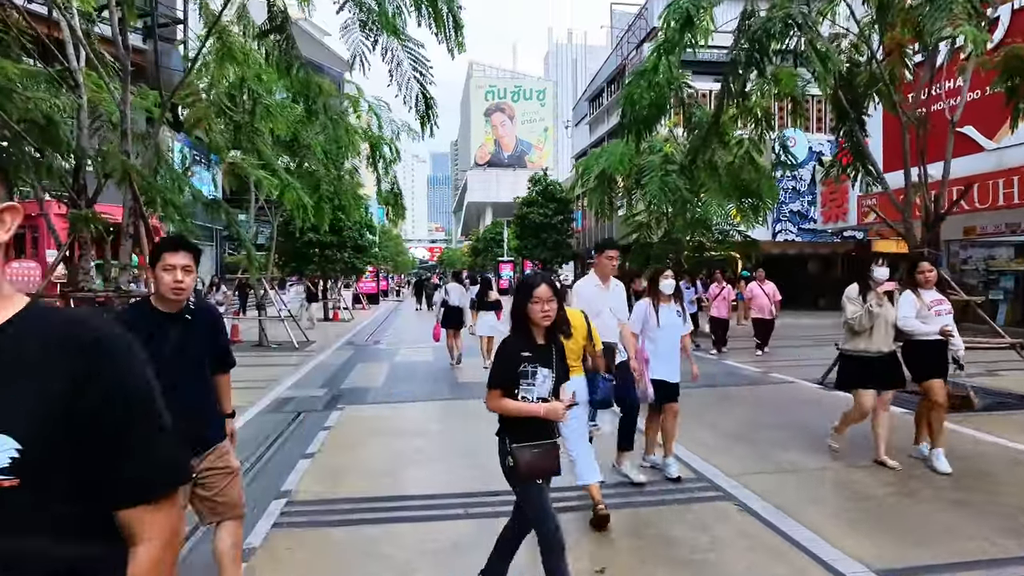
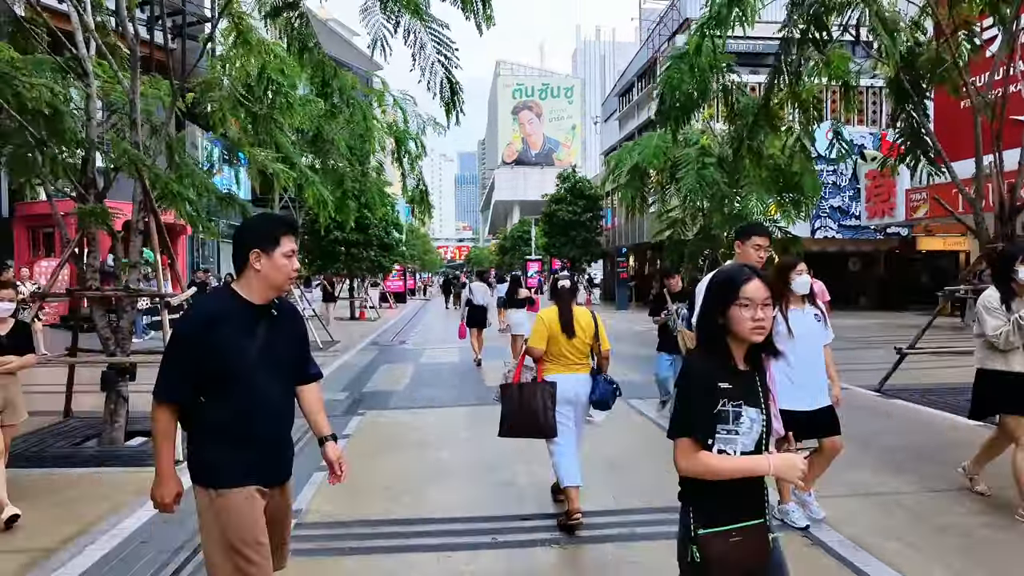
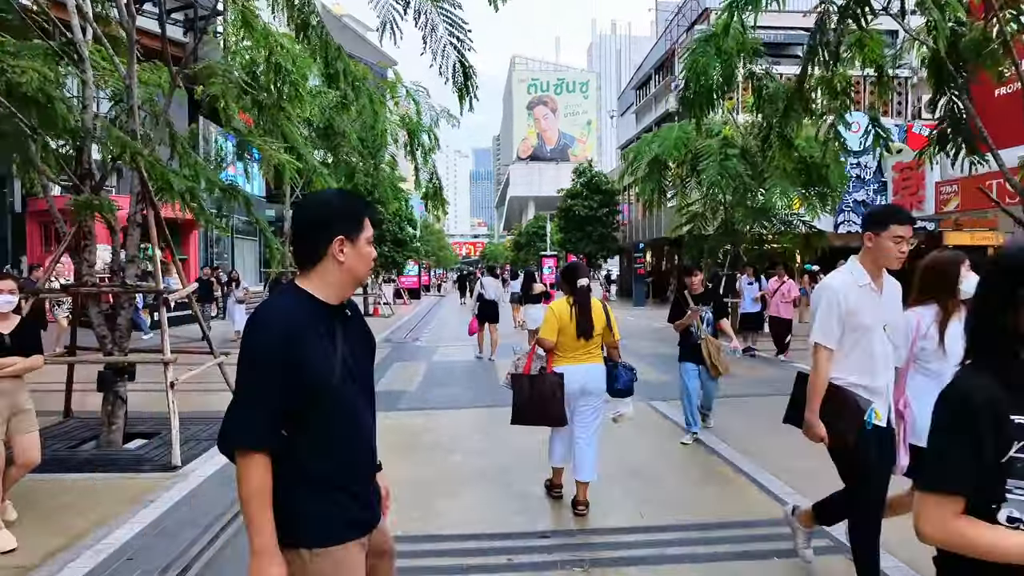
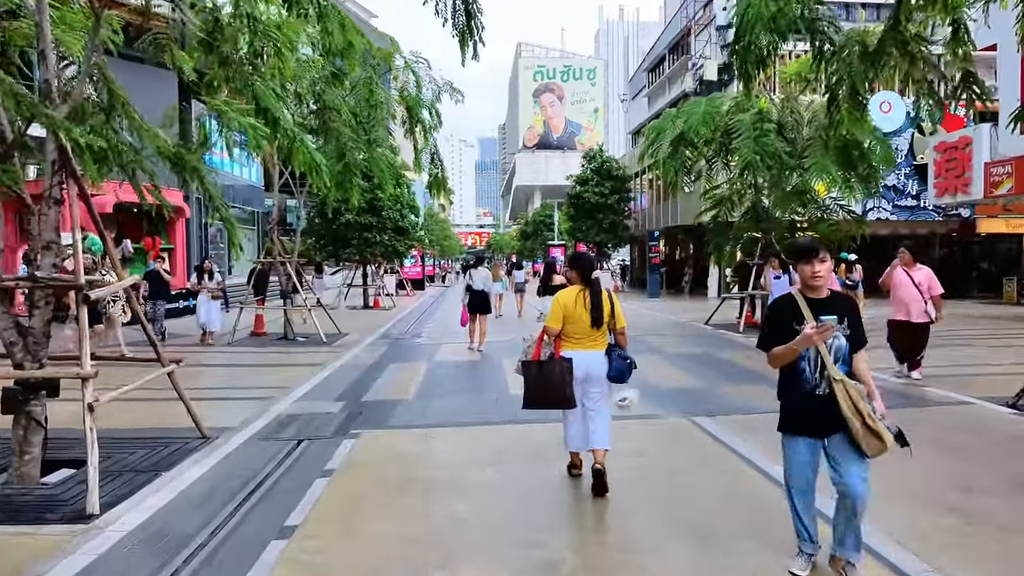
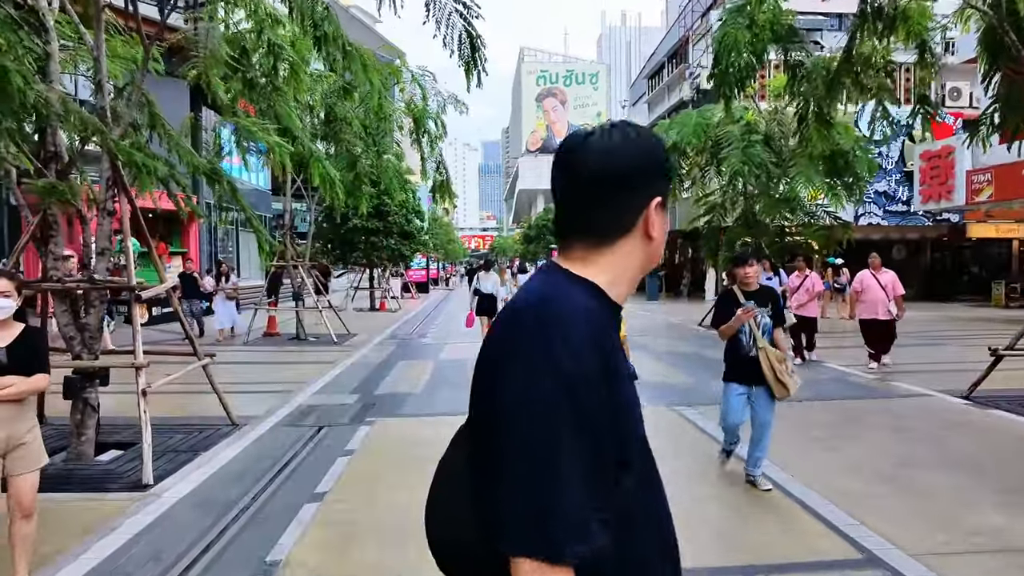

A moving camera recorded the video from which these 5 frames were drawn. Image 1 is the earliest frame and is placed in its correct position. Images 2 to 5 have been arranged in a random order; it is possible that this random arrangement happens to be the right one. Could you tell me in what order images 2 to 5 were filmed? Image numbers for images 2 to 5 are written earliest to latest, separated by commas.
2, 3, 5, 4
